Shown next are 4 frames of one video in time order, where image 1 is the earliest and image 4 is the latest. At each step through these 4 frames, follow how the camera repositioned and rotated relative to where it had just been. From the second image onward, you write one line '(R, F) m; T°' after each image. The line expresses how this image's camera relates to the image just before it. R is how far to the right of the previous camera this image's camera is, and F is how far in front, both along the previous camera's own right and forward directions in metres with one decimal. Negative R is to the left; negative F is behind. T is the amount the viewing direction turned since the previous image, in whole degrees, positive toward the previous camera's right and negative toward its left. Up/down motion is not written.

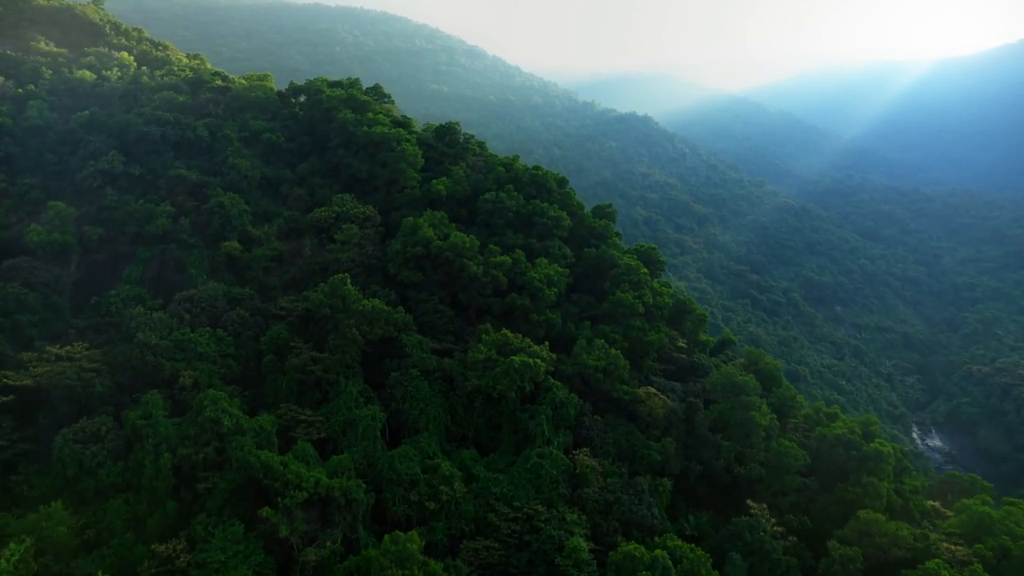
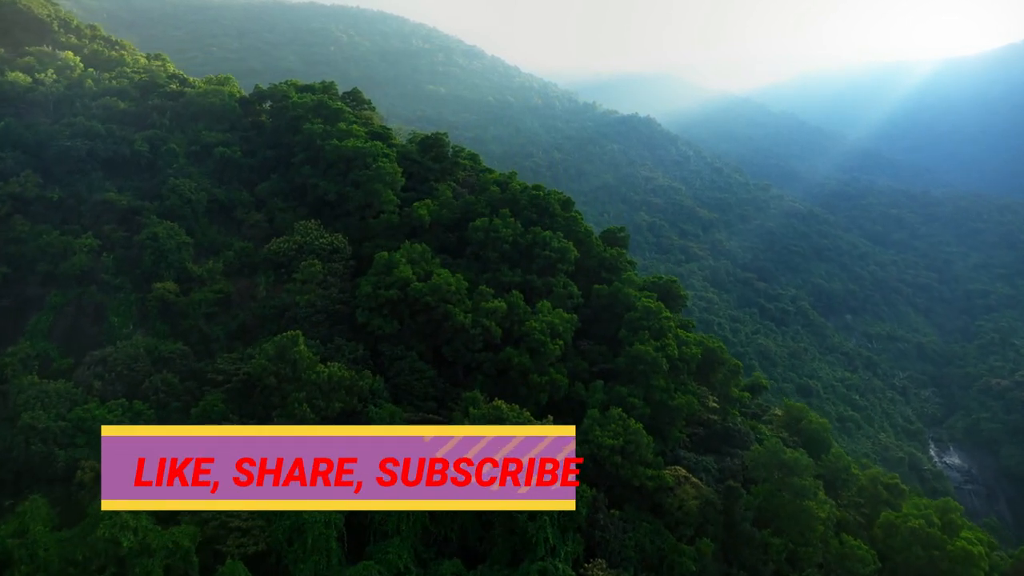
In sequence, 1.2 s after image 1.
(+0.1, +3.4) m; 0°
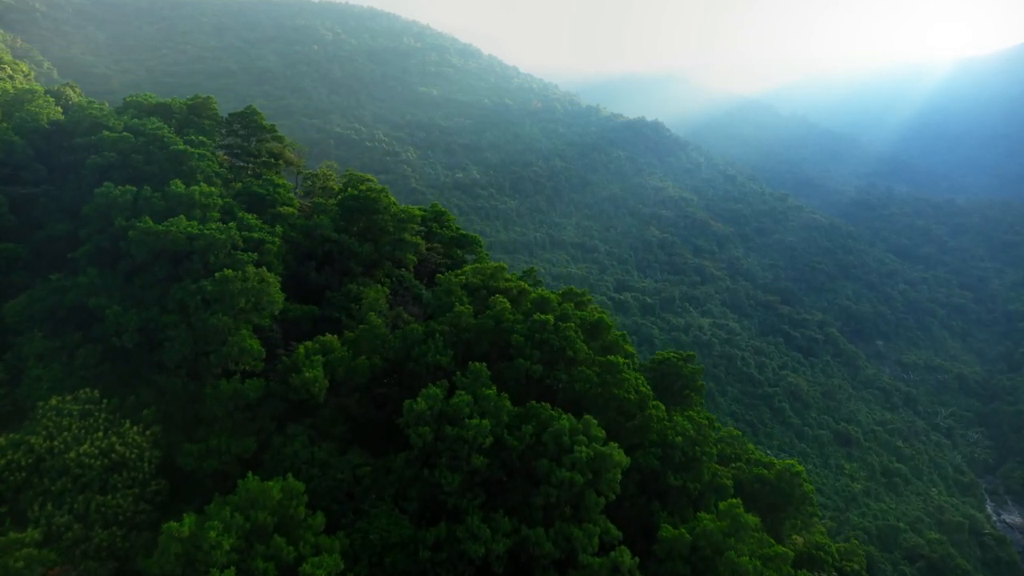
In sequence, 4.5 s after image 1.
(+0.2, +9.4) m; 0°
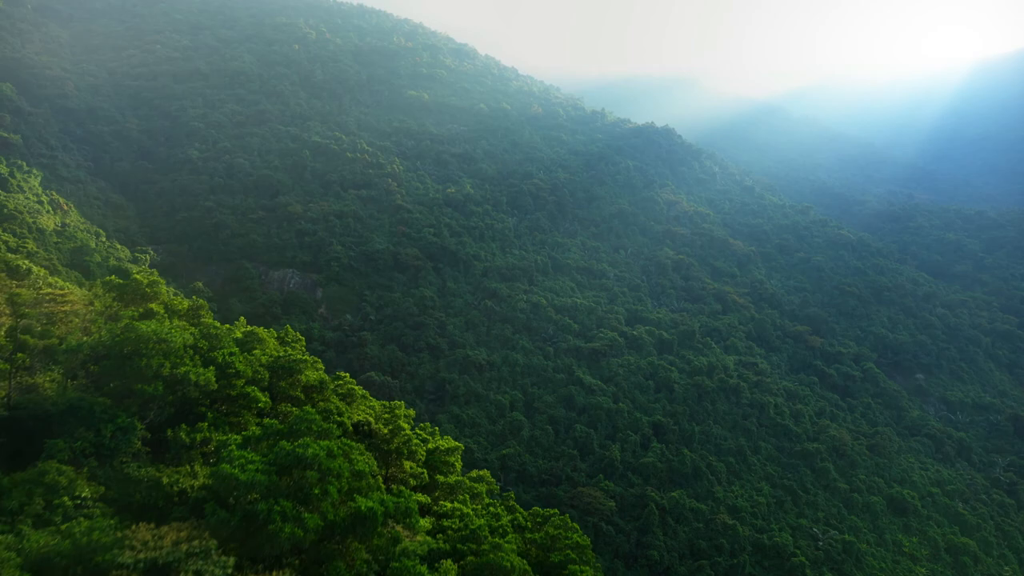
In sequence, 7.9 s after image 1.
(+0.2, +9.8) m; 0°
